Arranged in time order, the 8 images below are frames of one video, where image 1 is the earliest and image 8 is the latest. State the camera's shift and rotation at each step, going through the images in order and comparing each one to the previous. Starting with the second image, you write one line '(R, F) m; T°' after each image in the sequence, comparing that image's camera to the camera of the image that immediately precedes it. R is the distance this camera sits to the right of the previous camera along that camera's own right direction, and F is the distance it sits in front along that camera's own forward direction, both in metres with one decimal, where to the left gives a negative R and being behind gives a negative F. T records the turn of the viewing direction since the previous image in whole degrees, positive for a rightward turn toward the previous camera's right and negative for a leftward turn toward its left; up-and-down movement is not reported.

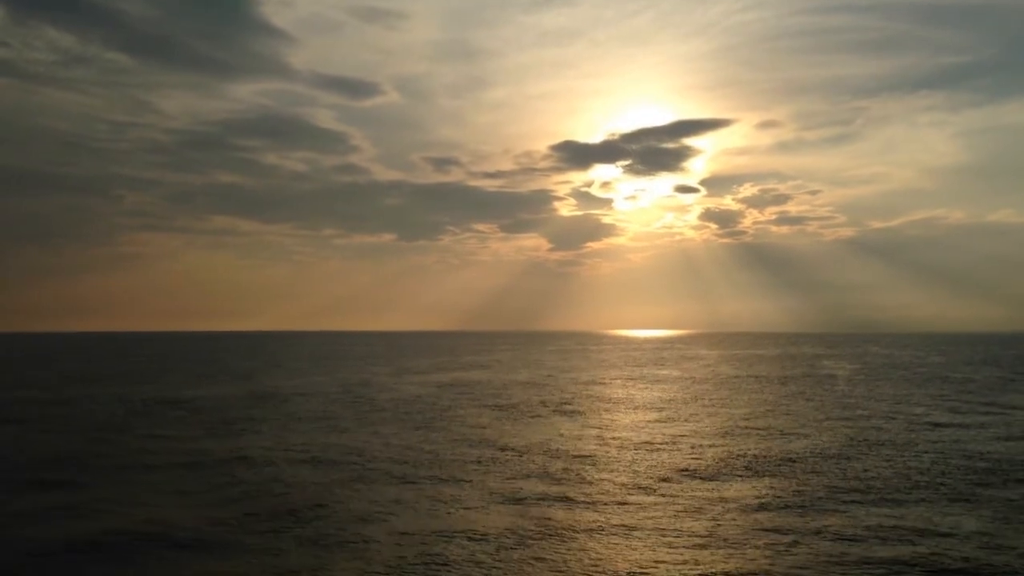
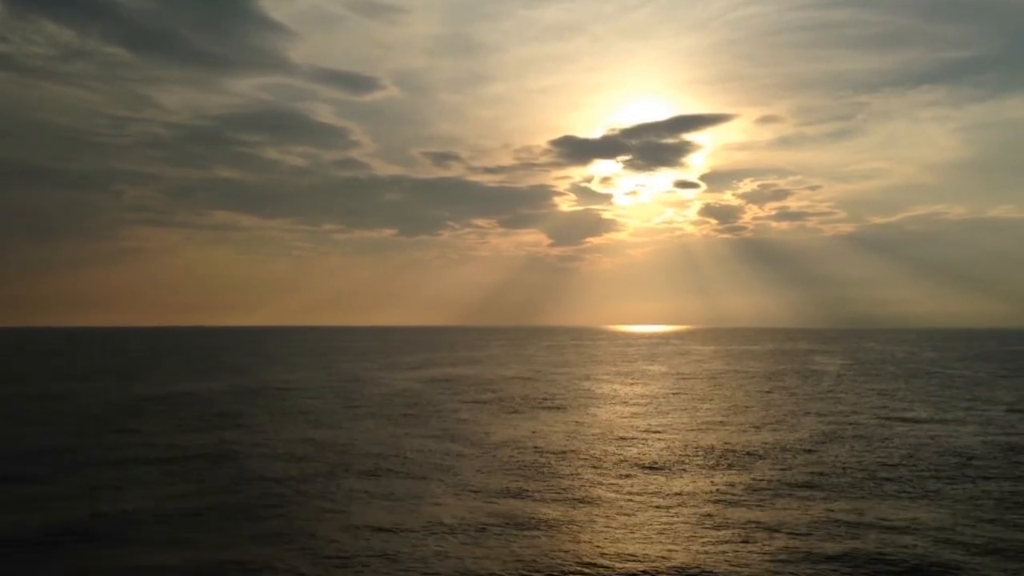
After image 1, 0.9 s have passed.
(+1.5, 0.0) m; 0°
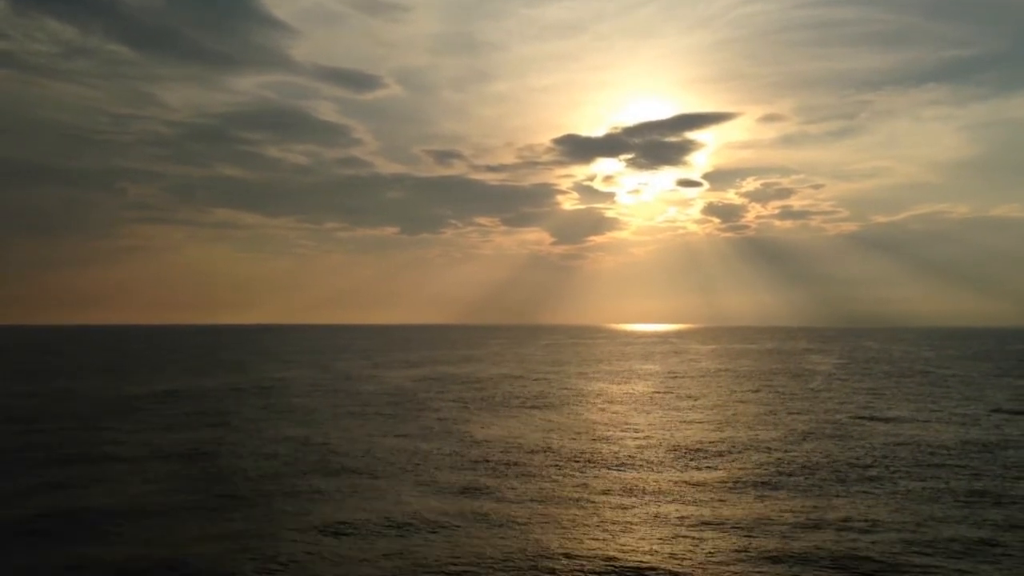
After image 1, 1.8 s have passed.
(+1.6, +0.3) m; 0°
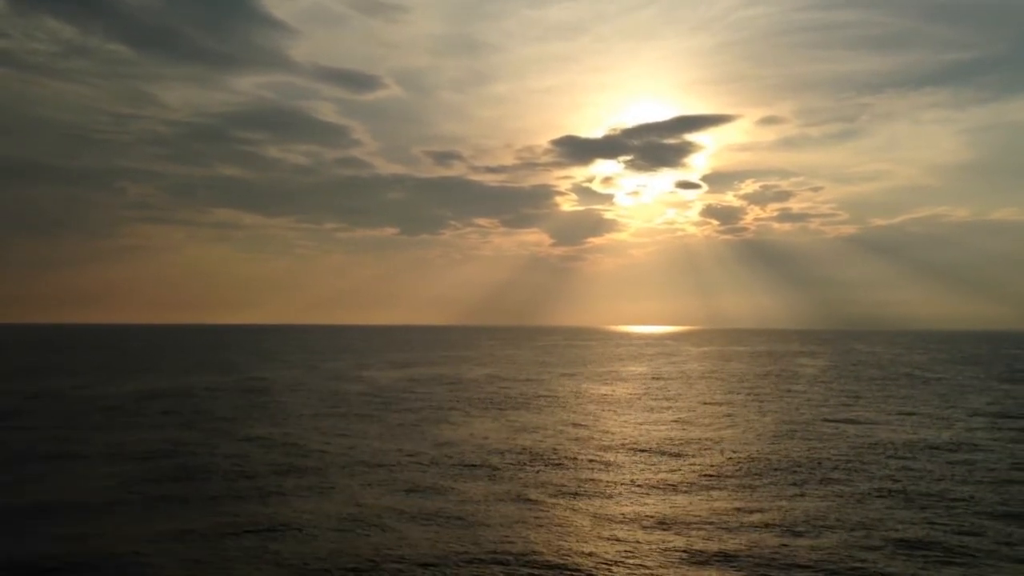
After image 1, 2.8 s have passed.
(+1.9, +0.2) m; 0°
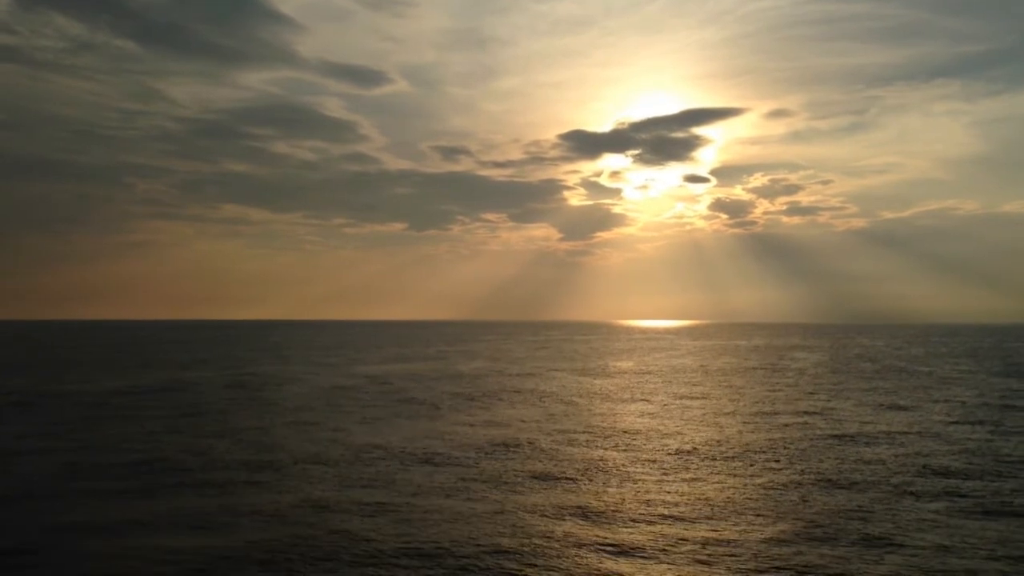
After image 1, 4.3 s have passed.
(+3.0, +0.4) m; -1°
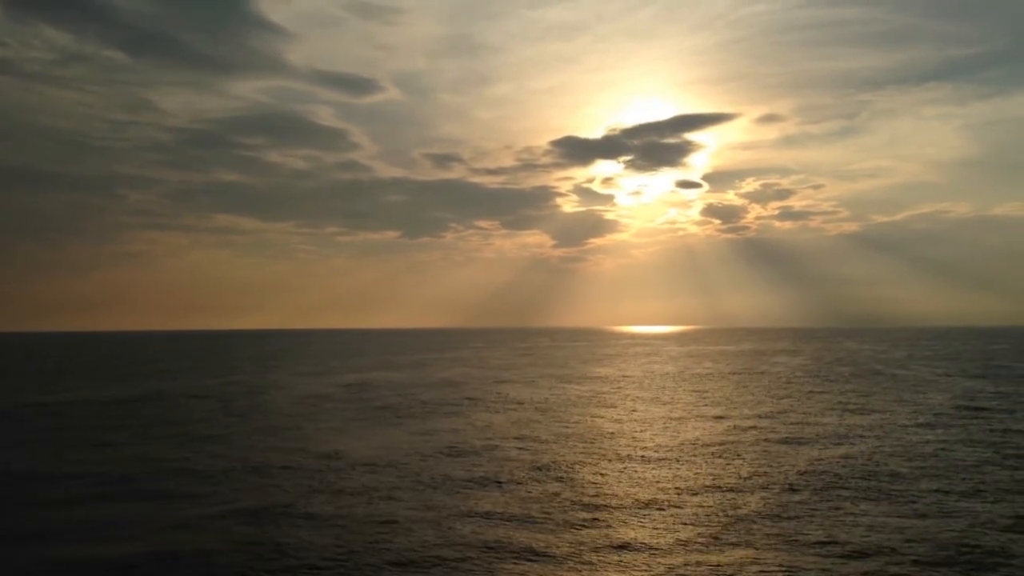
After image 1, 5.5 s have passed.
(+2.5, +0.8) m; 0°
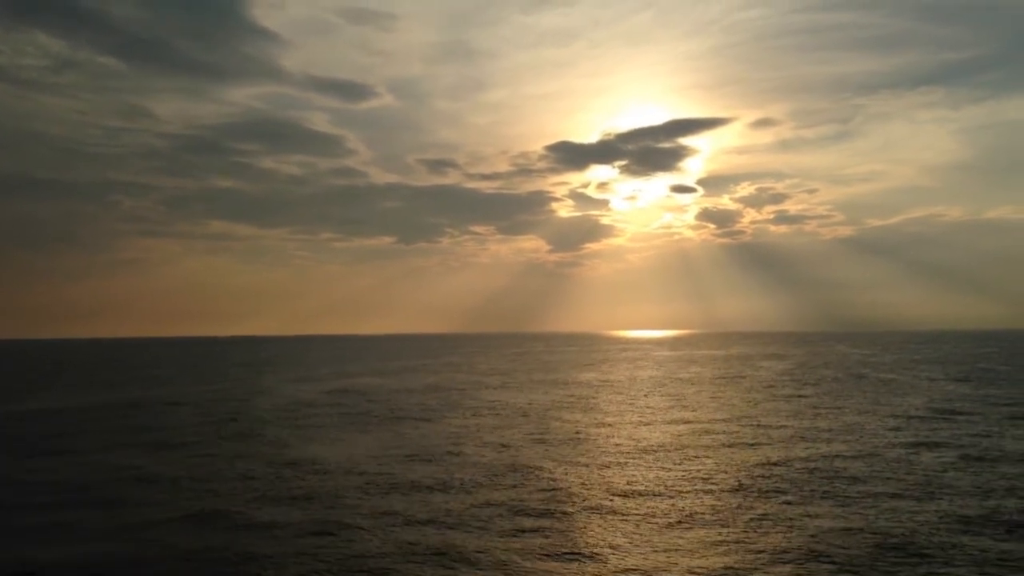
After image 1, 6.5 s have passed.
(+1.7, +0.2) m; 0°
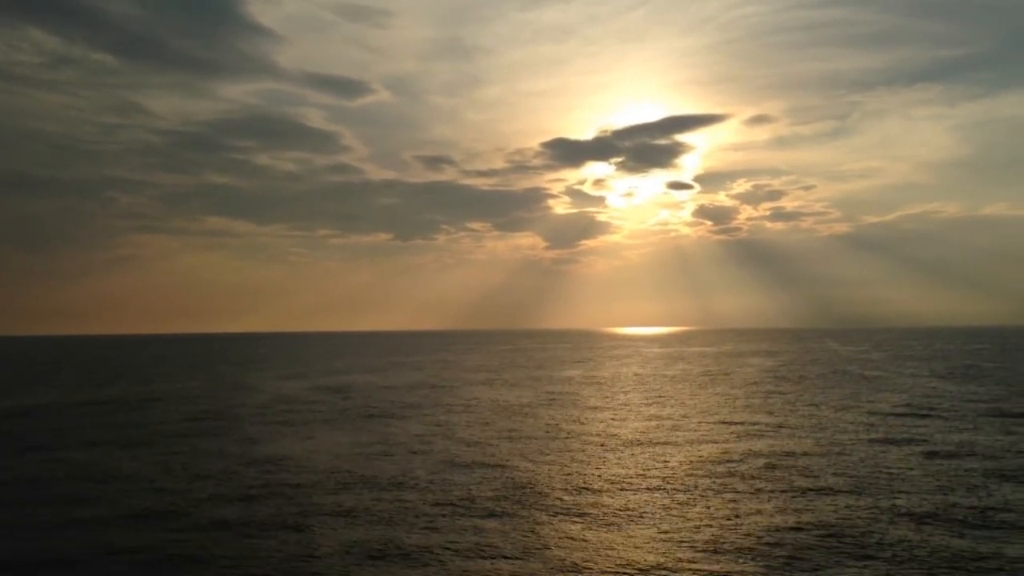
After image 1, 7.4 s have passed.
(+1.5, +0.1) m; 0°
